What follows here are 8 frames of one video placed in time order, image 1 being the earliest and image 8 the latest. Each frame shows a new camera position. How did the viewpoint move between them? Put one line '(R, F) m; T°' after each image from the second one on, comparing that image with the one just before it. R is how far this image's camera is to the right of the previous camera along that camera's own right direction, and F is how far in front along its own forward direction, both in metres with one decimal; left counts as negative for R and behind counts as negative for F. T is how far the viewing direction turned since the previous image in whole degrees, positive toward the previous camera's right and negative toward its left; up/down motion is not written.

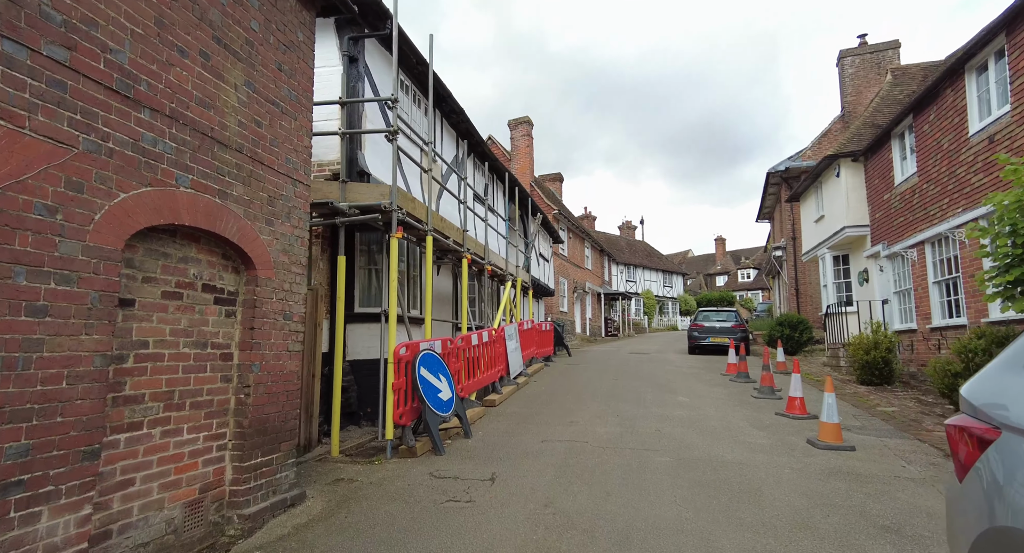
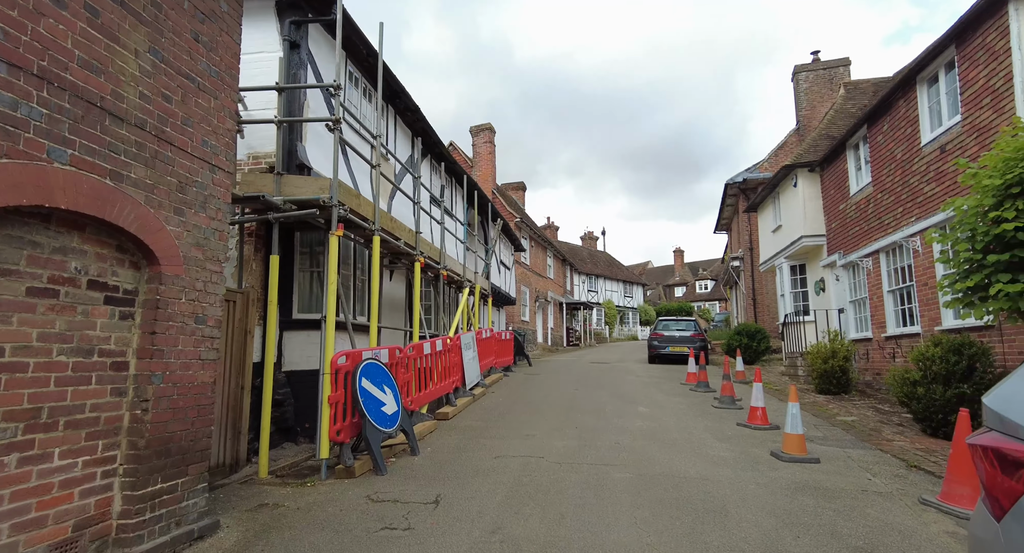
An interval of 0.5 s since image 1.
(+0.2, +0.4) m; +4°
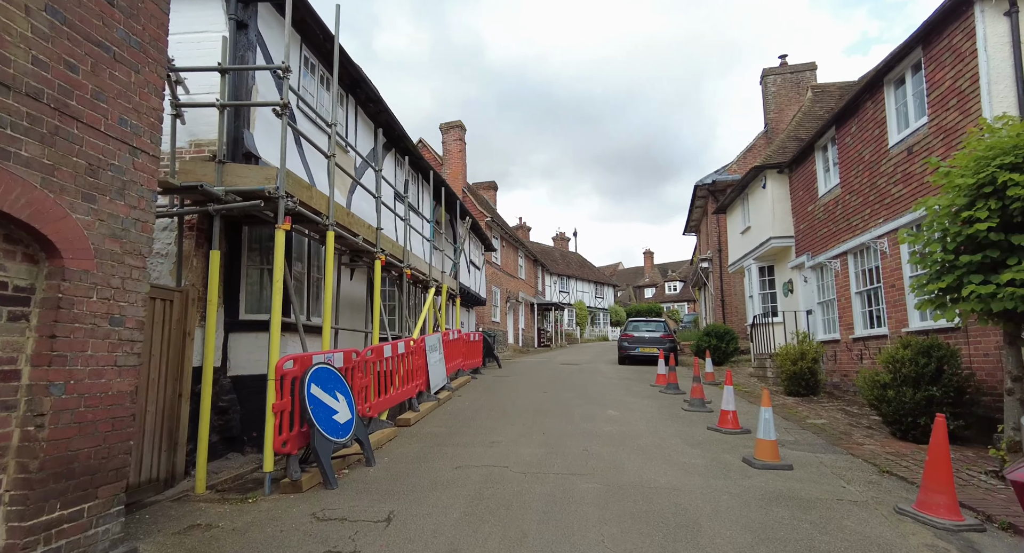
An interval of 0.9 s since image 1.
(+0.1, +0.3) m; +3°
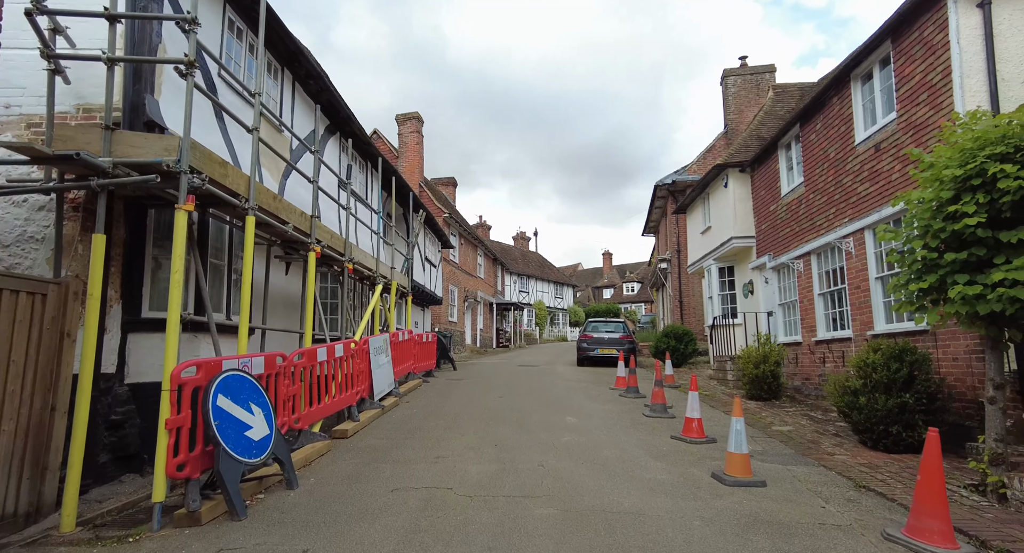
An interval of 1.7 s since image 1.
(+0.1, +0.6) m; +5°
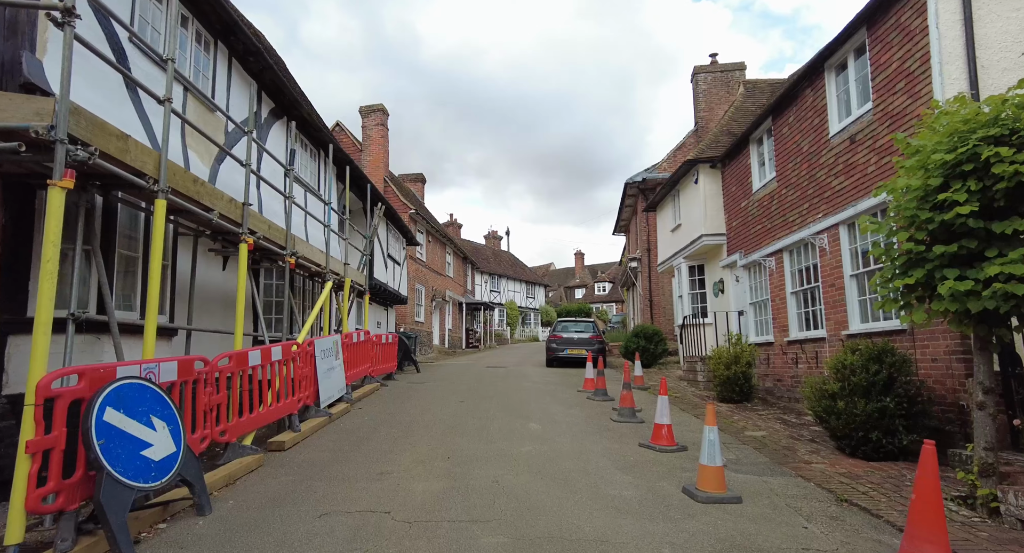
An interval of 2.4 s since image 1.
(+0.2, +0.5) m; +3°
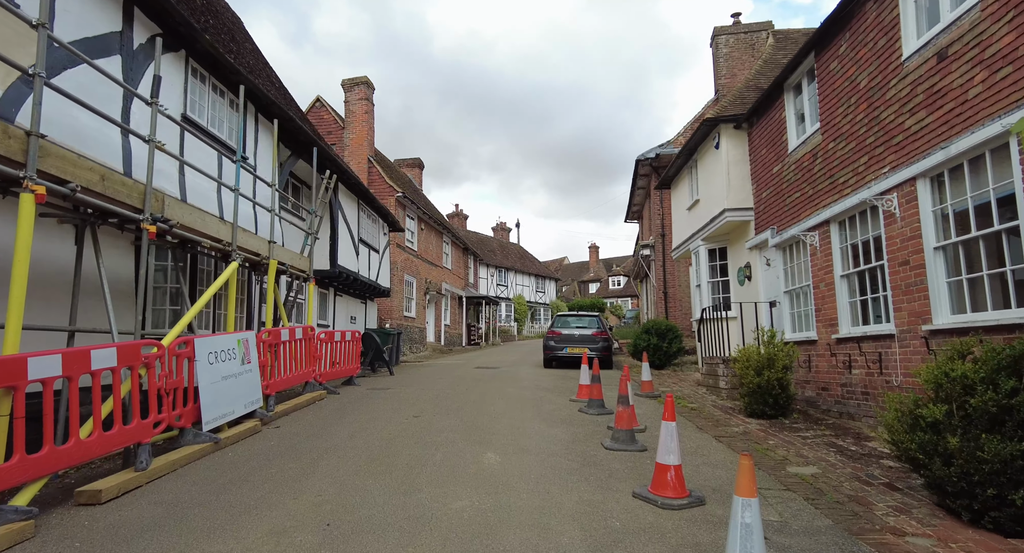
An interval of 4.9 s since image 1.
(+0.7, +1.9) m; -2°
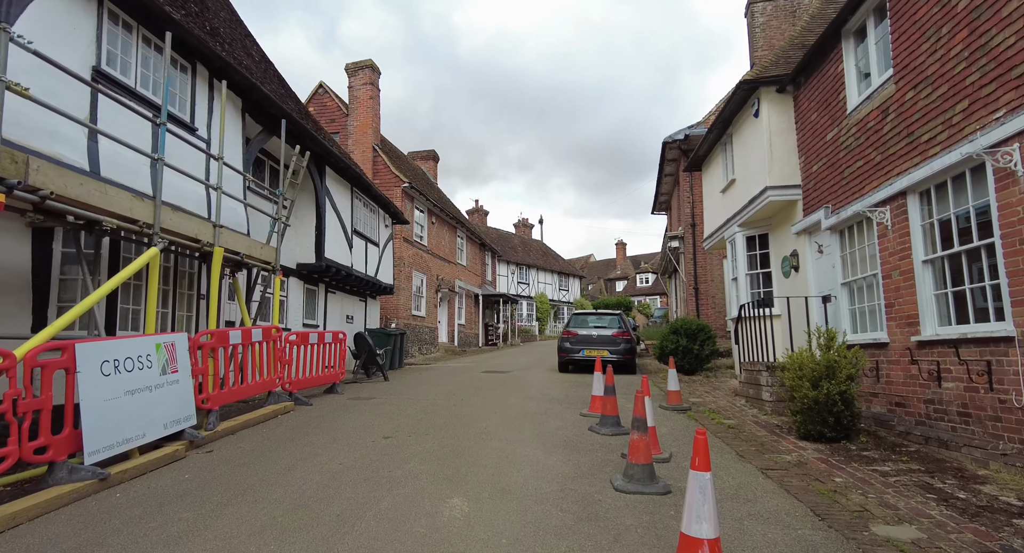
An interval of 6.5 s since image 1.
(+0.4, +1.3) m; -3°
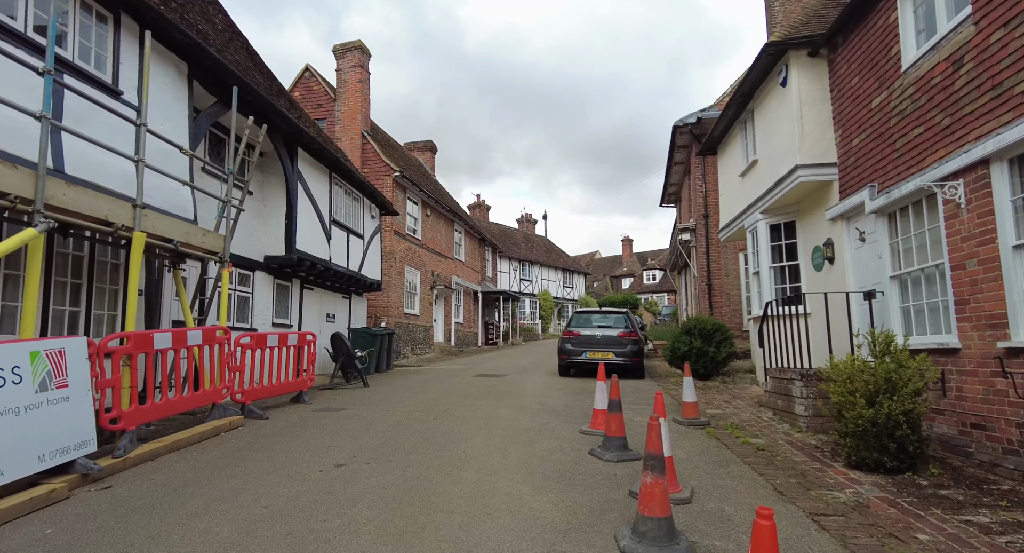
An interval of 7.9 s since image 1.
(+0.2, +1.1) m; -1°
